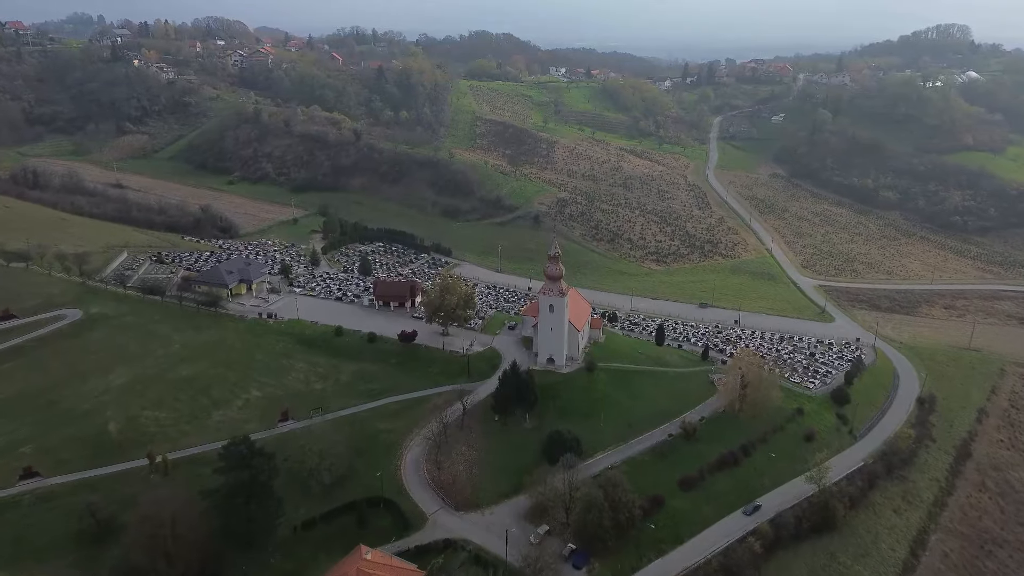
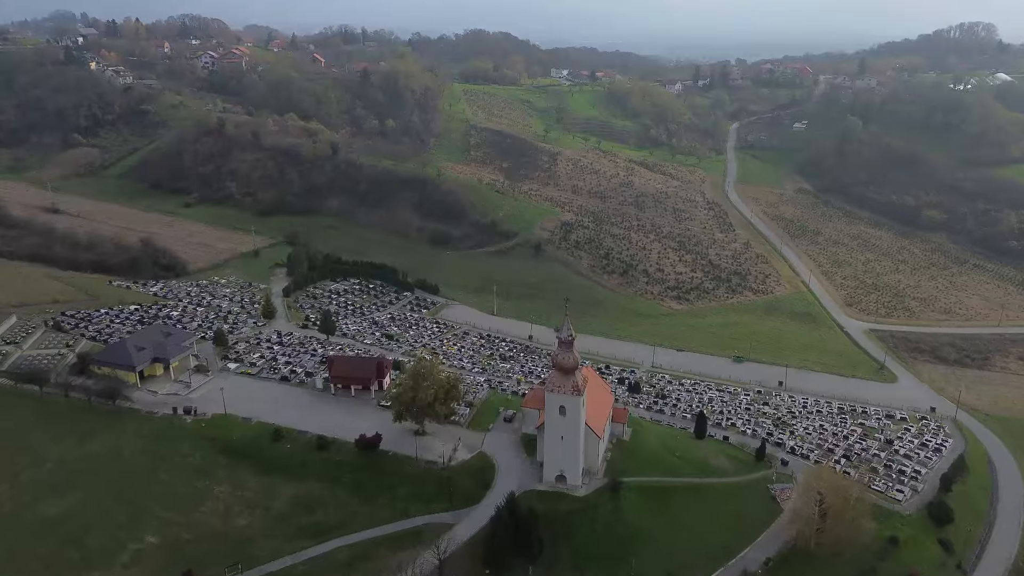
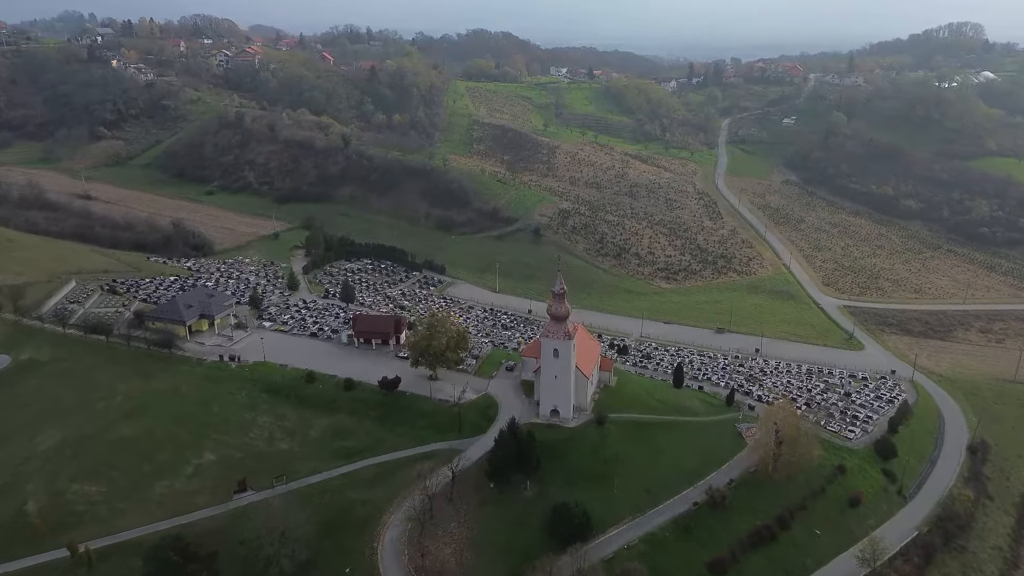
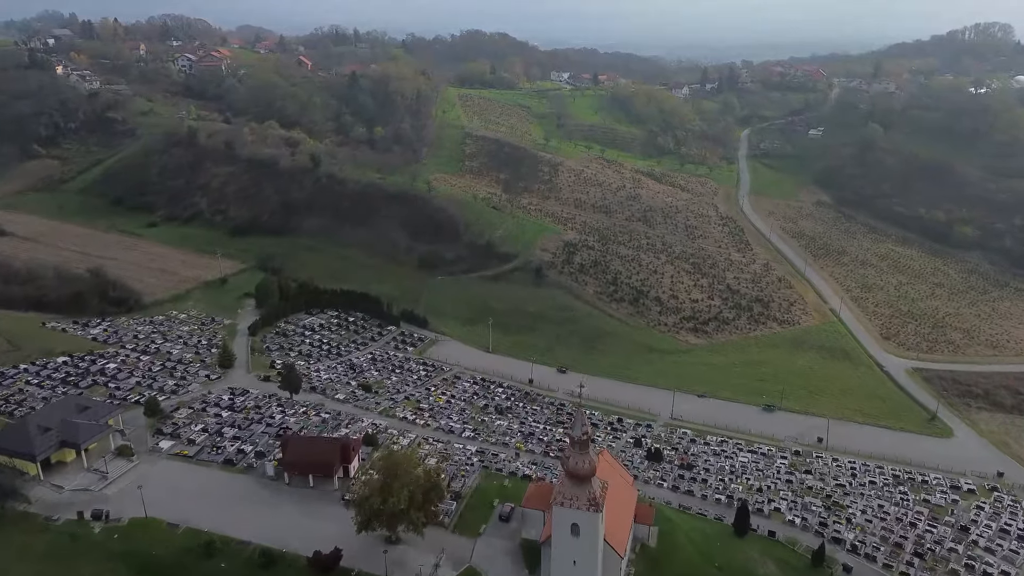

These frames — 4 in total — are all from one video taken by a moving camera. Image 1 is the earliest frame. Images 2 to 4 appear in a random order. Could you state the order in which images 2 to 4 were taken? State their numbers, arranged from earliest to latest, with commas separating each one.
3, 2, 4
